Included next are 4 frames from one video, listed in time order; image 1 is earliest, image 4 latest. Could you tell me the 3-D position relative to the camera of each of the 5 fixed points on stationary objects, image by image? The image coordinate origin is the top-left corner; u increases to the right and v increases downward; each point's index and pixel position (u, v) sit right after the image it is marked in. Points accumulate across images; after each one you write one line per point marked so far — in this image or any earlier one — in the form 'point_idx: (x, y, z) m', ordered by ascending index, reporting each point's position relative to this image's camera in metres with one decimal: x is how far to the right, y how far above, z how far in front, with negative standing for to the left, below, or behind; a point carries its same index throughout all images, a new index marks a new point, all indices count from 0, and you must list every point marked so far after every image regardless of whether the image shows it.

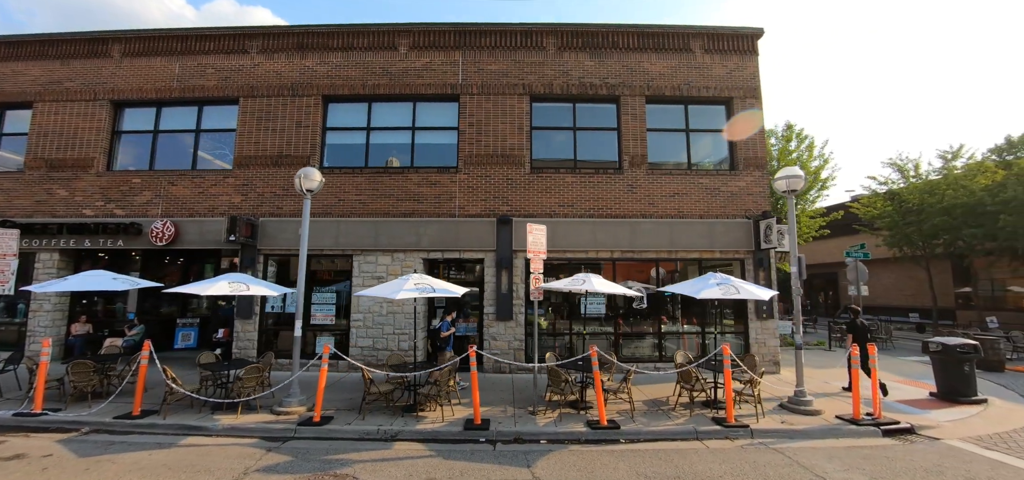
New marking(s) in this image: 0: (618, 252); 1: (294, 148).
0: (+2.5, -0.3, +10.0) m
1: (-5.2, +2.2, +10.0) m
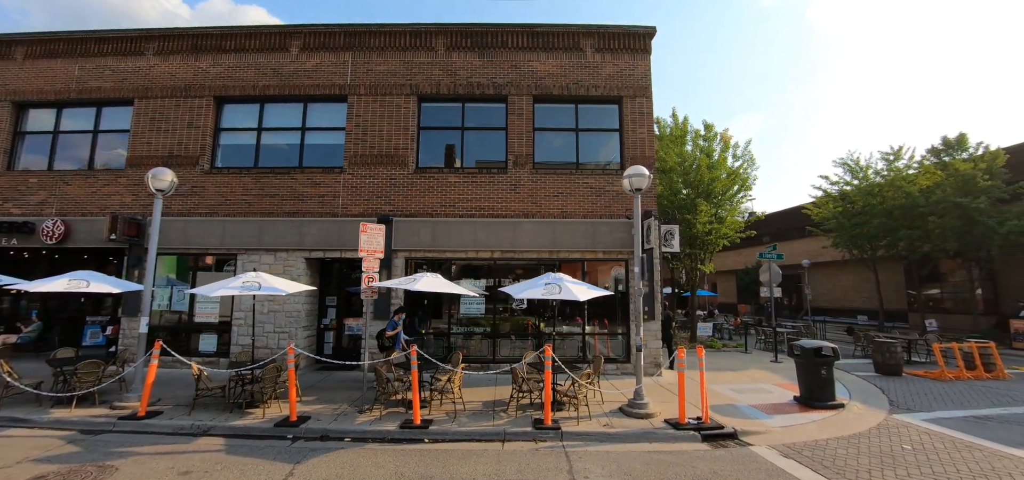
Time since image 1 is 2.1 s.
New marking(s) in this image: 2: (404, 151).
0: (-0.3, -0.3, +10.0) m
1: (-8.0, +2.3, +10.2) m
2: (-2.6, +2.2, +10.1) m
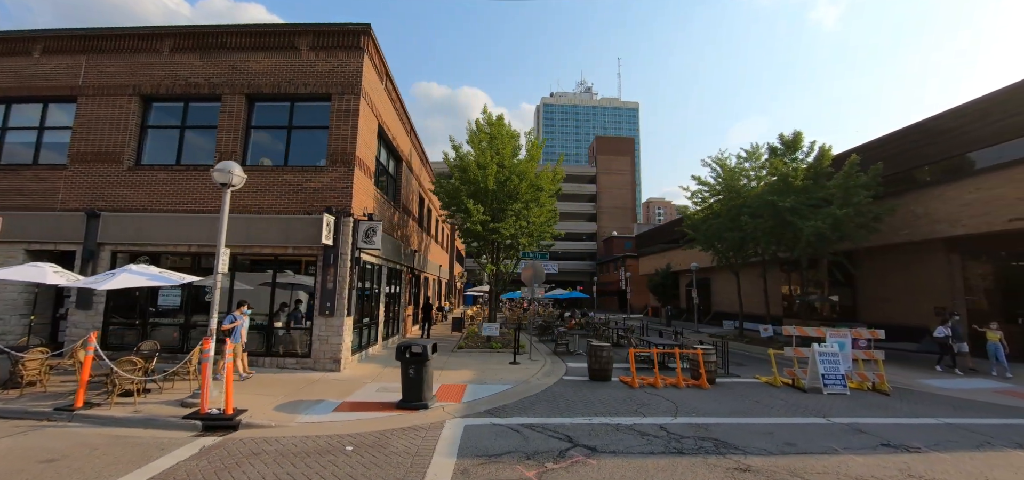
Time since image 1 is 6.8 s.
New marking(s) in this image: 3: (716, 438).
0: (-7.8, -0.1, +10.4) m
1: (-15.5, +2.5, +11.2) m
2: (-10.1, +2.4, +10.7) m
3: (+3.2, -3.1, +6.5) m
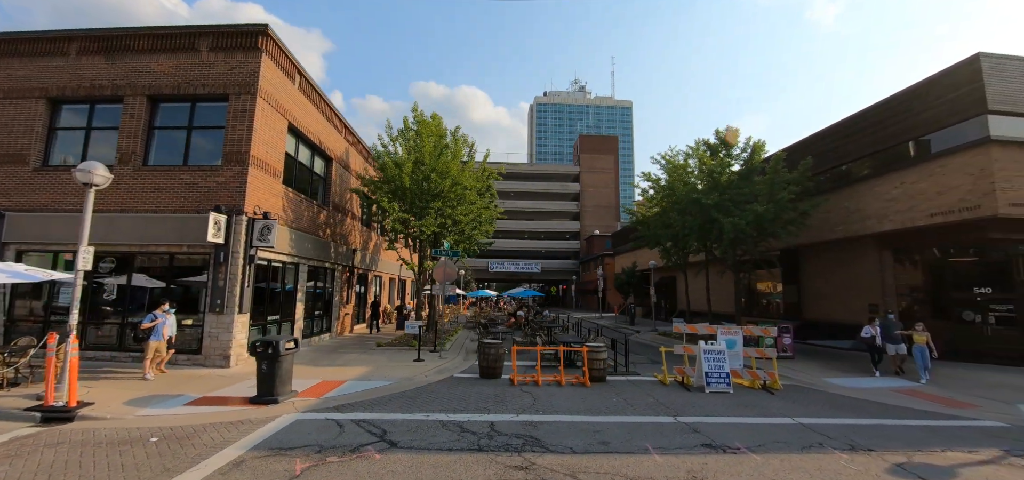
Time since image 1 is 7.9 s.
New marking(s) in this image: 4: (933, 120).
0: (-10.6, -0.1, +10.6) m
1: (-18.2, +2.5, +11.7) m
2: (-12.8, +2.4, +11.0) m
3: (+0.4, -3.0, +6.5) m
4: (+11.4, +3.2, +11.3) m
